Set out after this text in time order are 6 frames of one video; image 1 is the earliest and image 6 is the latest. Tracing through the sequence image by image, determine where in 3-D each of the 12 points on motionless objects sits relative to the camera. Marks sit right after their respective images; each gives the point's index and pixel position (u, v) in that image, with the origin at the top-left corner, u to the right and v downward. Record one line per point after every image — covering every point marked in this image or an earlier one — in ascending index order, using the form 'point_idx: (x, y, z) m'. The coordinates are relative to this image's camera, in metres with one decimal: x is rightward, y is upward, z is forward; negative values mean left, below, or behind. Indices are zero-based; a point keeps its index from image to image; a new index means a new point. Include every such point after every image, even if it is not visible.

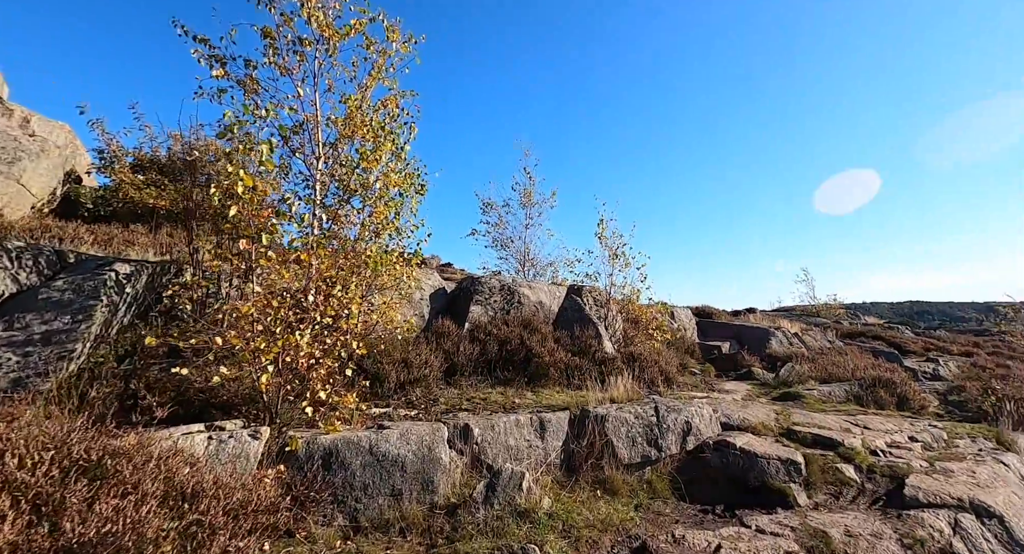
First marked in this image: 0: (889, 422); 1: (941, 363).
0: (+4.7, -1.8, +5.6) m
1: (+12.9, -2.7, +13.8) m
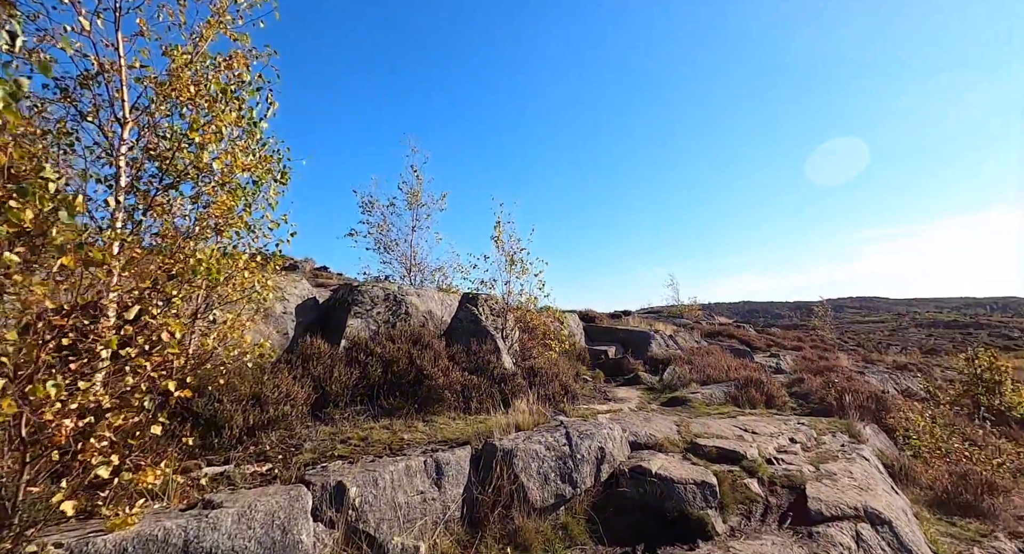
0: (+3.3, -1.9, +5.9) m
1: (+9.3, -2.9, +15.9) m
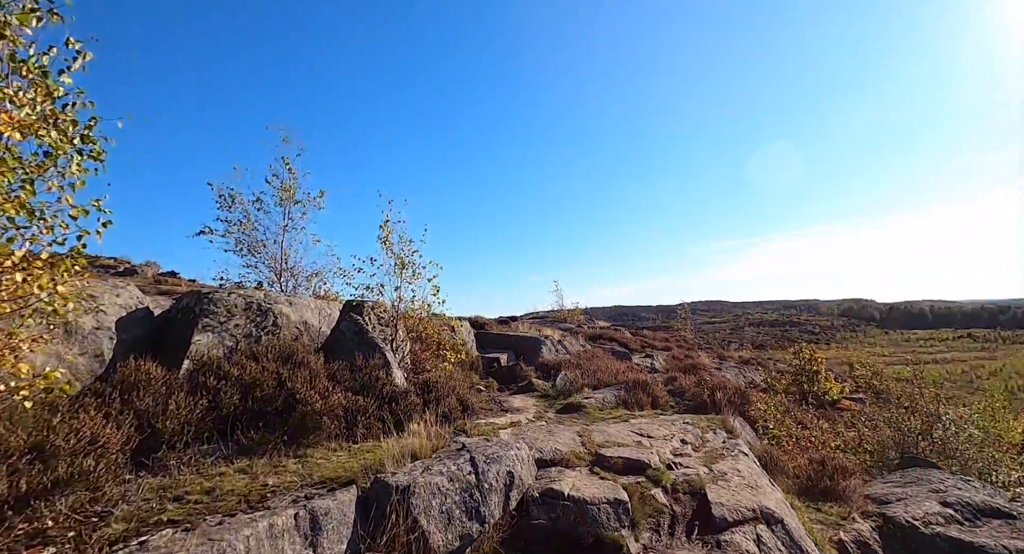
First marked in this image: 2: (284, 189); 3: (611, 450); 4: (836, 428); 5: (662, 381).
0: (+2.0, -2.0, +6.1) m
1: (+5.4, -3.1, +17.2) m
2: (-5.7, +2.2, +11.5) m
3: (+1.0, -1.7, +4.6) m
4: (+9.0, -4.4, +12.9) m
5: (+3.9, -2.7, +11.8) m
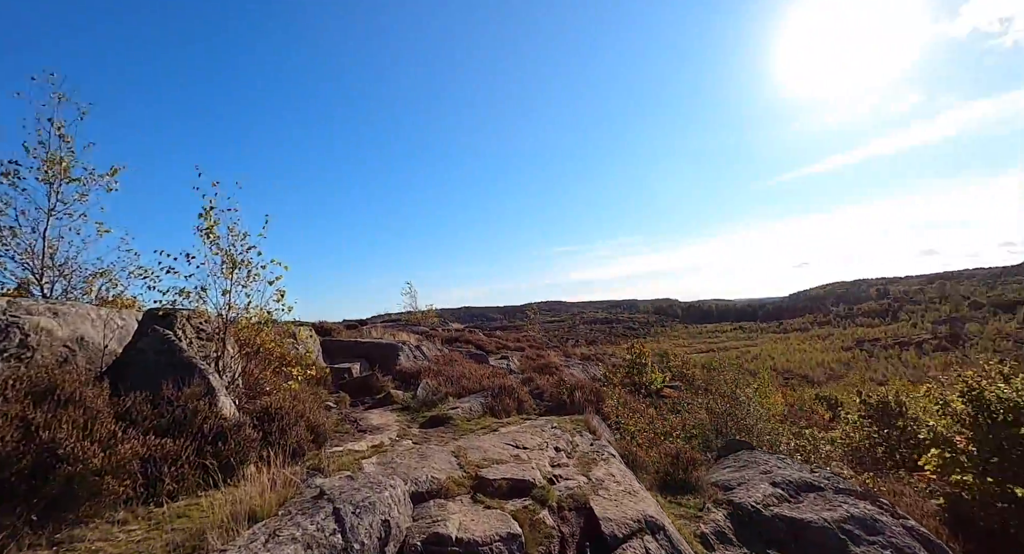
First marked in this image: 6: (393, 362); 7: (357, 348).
0: (+0.3, -2.0, +6.0) m
1: (-0.1, -3.2, +17.6) m
2: (-8.7, +2.3, +8.7) m
3: (-0.2, -1.8, +4.3) m
4: (+4.7, -4.5, +14.6) m
5: (+0.3, -2.8, +12.0) m
6: (-3.0, -2.1, +11.4) m
7: (-4.1, -1.9, +12.2) m
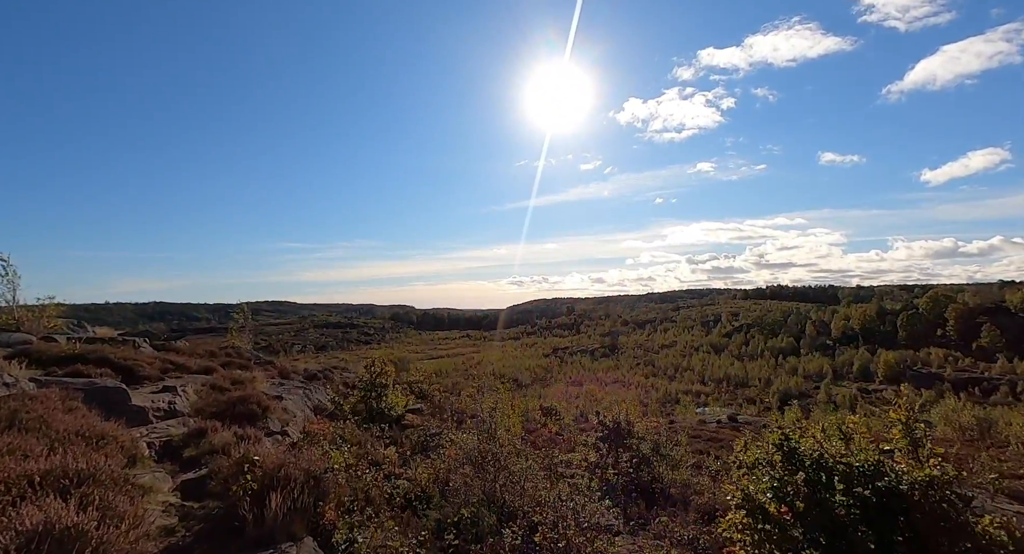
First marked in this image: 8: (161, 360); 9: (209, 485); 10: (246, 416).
0: (-1.6, -1.9, +1.4) m
1: (-8.1, -2.9, +11.1) m
2: (-10.3, +3.2, -0.8) m
3: (-1.1, -1.6, -0.3) m
4: (-2.5, -4.6, +11.0) m
5: (-4.8, -2.5, +6.5) m
6: (-7.2, -1.6, +4.3) m
7: (-8.6, -1.3, +4.4) m
8: (-11.9, -2.8, +15.6) m
9: (-3.8, -2.5, +5.7) m
10: (-6.4, -3.3, +10.9) m
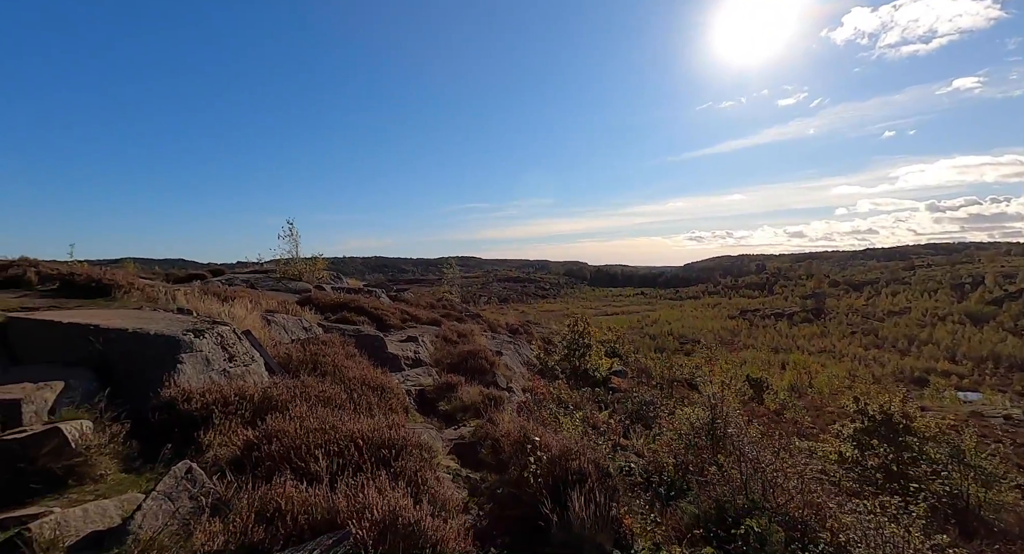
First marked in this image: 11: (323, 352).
0: (+0.1, -1.8, +0.6) m
1: (-2.4, -1.8, +12.1) m
2: (-8.9, +3.2, +1.3) m
3: (0.0, -1.7, -1.1) m
4: (+2.8, -3.7, +10.2) m
5: (-1.1, -2.0, +6.6) m
6: (-4.1, -1.2, +5.4) m
7: (-5.3, -0.8, +5.9) m
8: (-4.3, -1.3, +17.6) m
9: (-0.4, -2.0, +5.5) m
10: (-0.9, -2.3, +11.3) m
11: (-3.5, -1.4, +8.4) m
